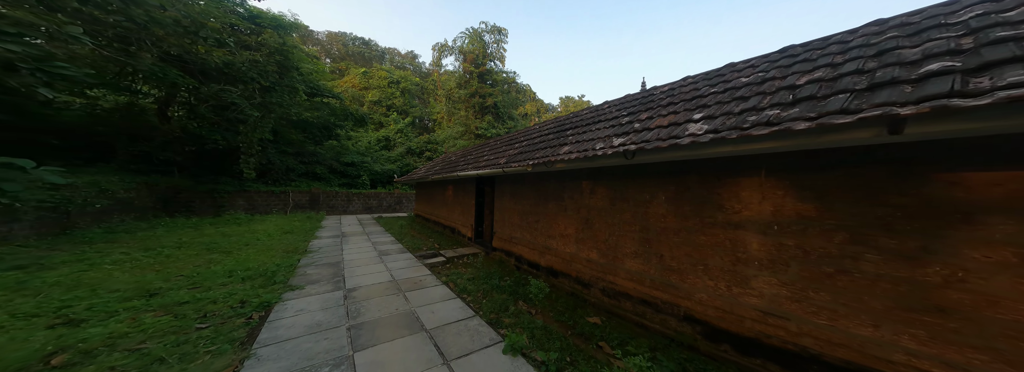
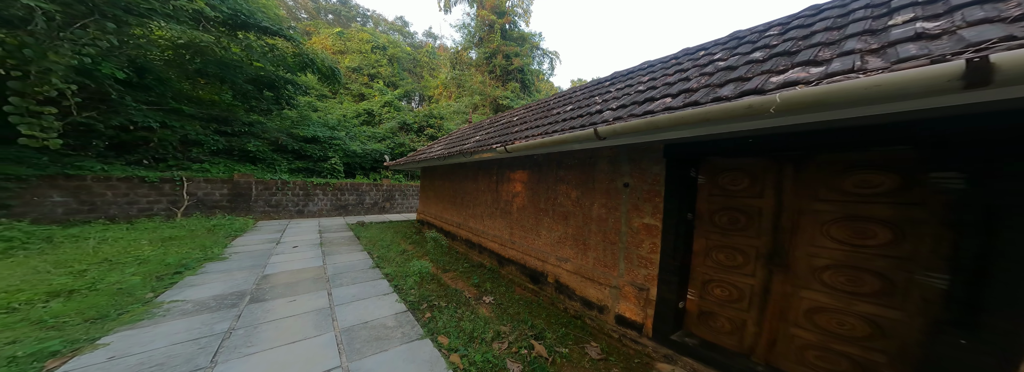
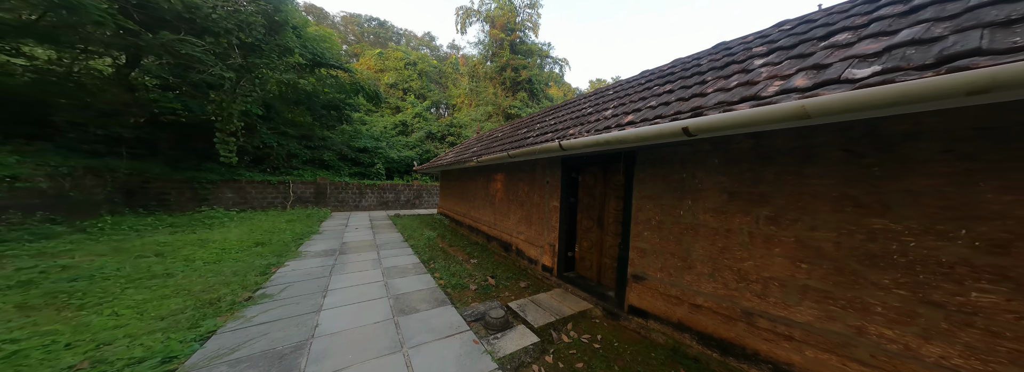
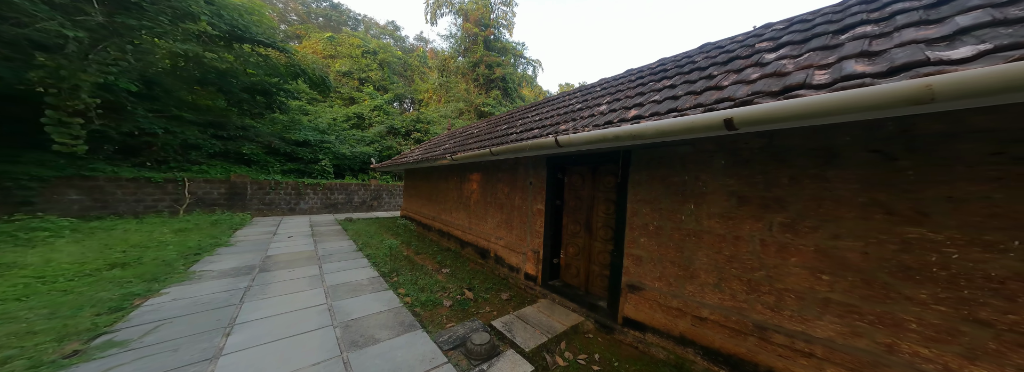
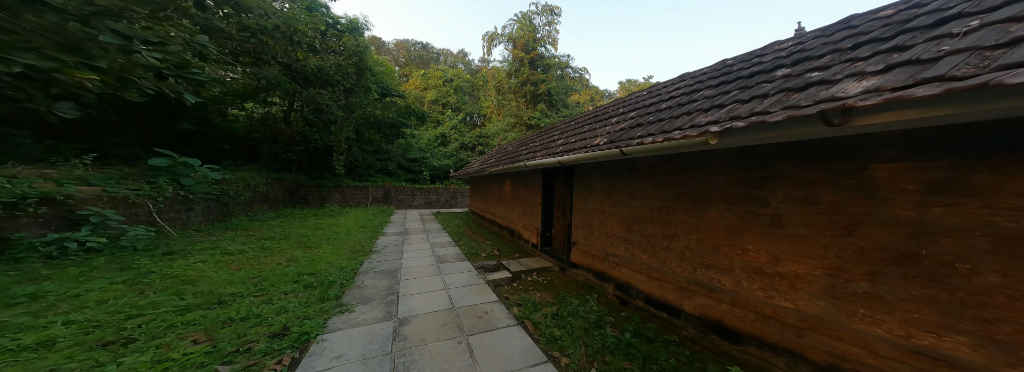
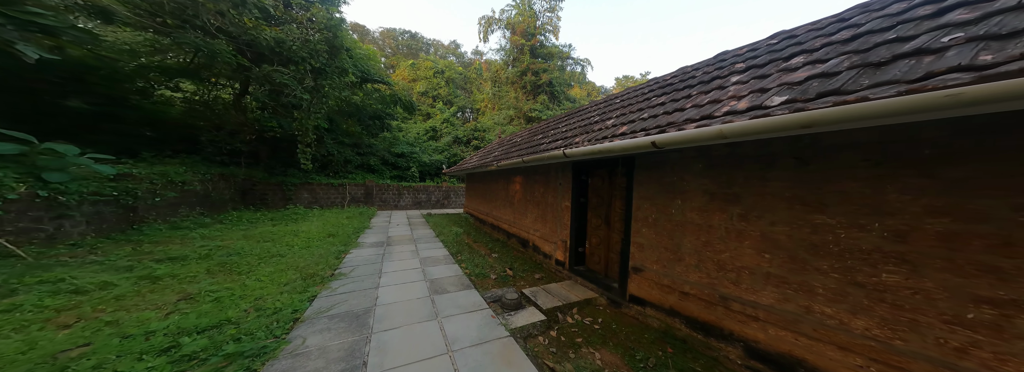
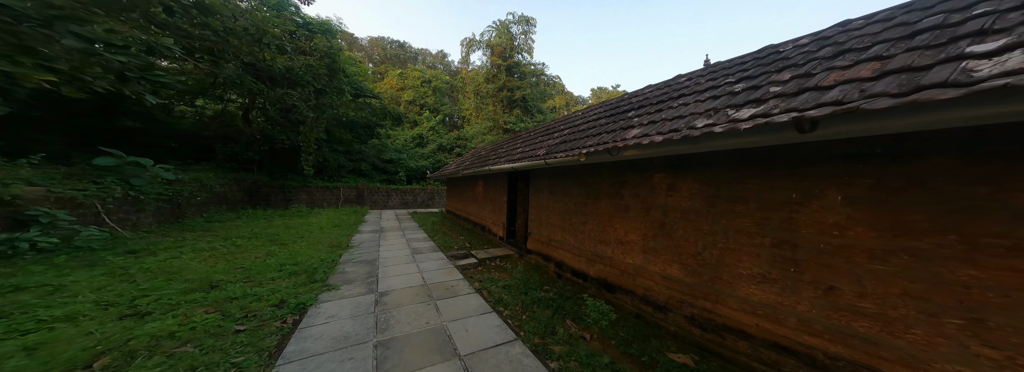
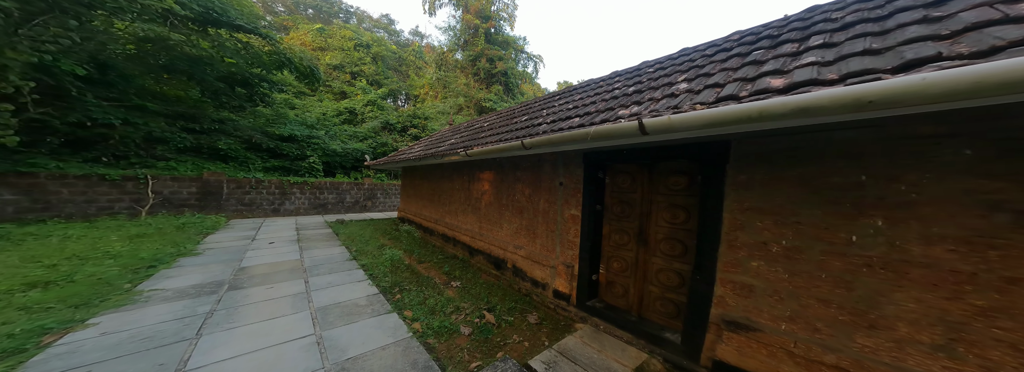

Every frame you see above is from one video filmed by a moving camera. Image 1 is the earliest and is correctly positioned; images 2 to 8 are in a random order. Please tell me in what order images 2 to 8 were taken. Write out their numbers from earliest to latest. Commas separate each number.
7, 5, 6, 3, 4, 8, 2
